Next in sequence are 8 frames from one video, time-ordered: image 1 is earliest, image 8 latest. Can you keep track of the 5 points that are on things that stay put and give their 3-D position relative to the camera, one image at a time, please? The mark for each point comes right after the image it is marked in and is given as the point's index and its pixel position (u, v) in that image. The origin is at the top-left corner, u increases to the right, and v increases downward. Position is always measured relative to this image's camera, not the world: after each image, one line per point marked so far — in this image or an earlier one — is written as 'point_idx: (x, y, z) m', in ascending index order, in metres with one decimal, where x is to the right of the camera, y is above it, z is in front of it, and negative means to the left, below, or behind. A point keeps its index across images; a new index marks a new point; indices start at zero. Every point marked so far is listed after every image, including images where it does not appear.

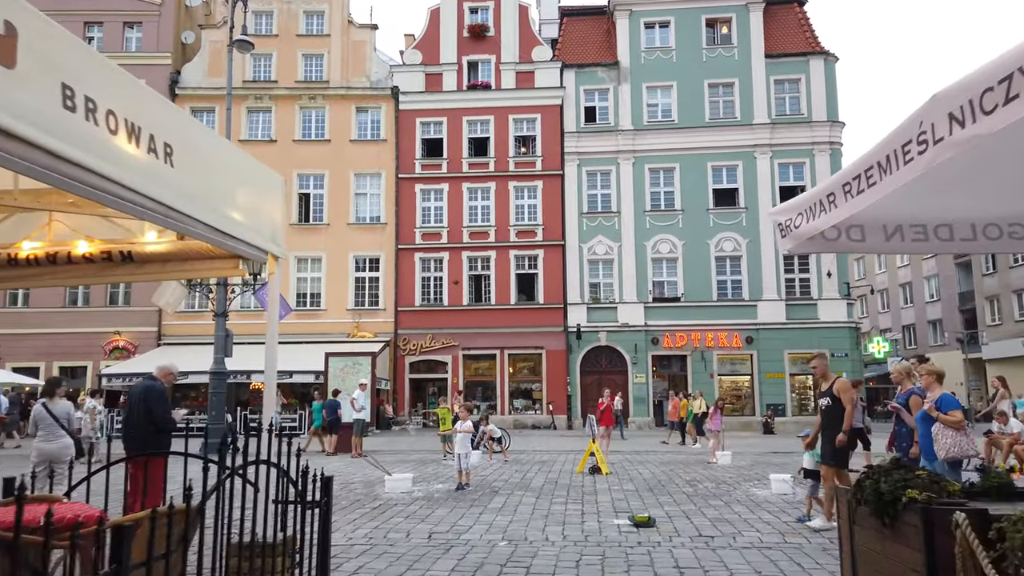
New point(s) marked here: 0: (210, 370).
0: (-6.3, -1.8, +16.4) m
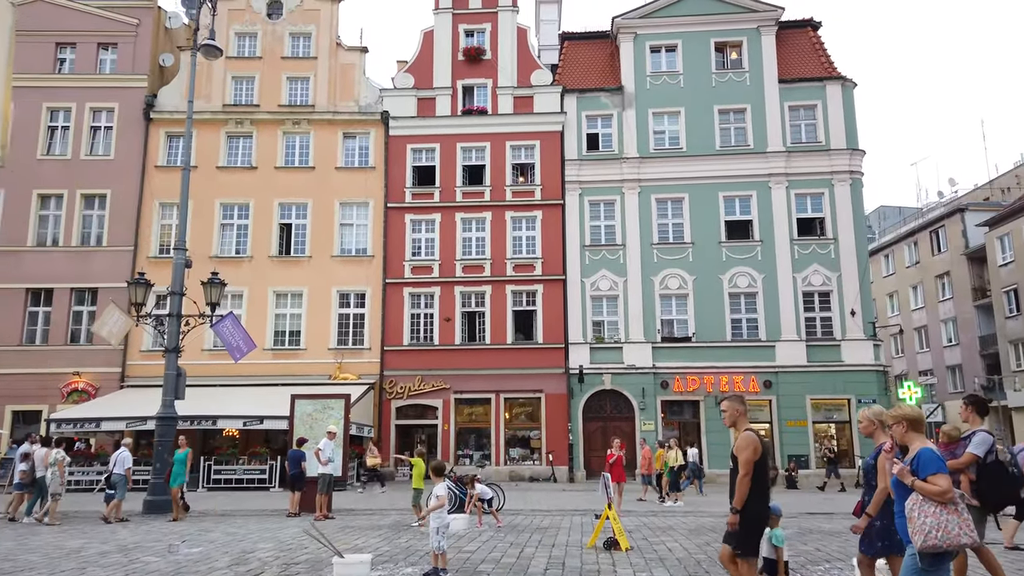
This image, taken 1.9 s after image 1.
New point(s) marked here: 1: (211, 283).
0: (-6.4, -2.3, +14.0) m
1: (-5.7, +0.1, +14.7) m
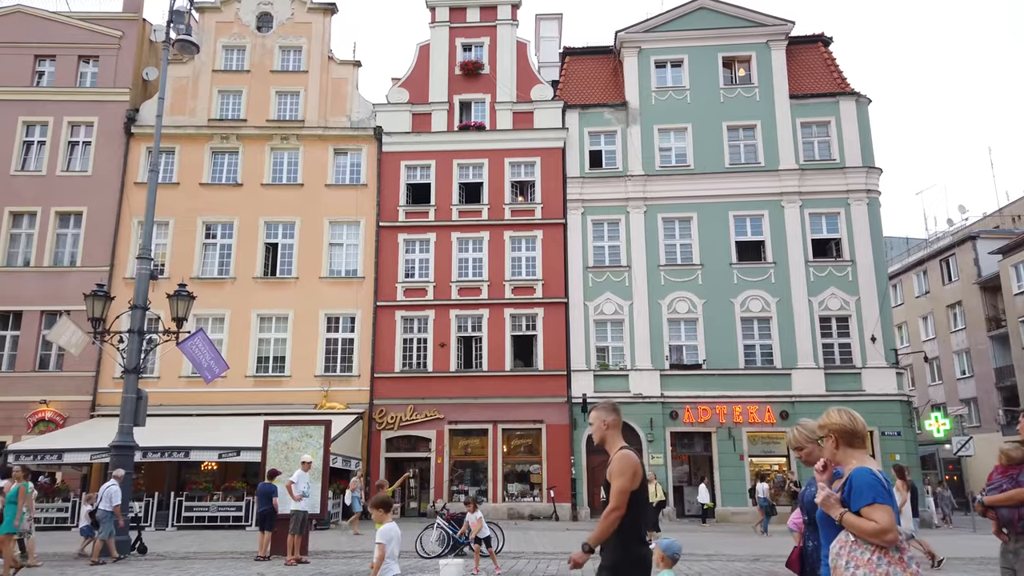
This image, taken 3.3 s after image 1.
0: (-6.4, -2.5, +12.4) m
1: (-5.7, -0.1, +13.1) m
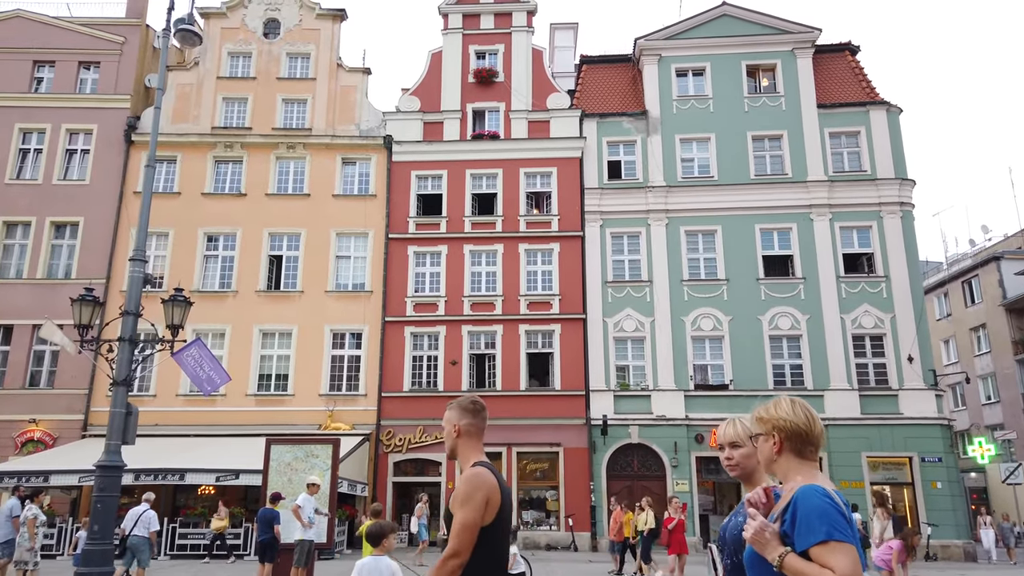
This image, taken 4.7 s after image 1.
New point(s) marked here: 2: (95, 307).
0: (-5.9, -2.5, +11.1) m
1: (-5.2, -0.2, +11.9) m
2: (-6.5, -0.3, +12.1) m
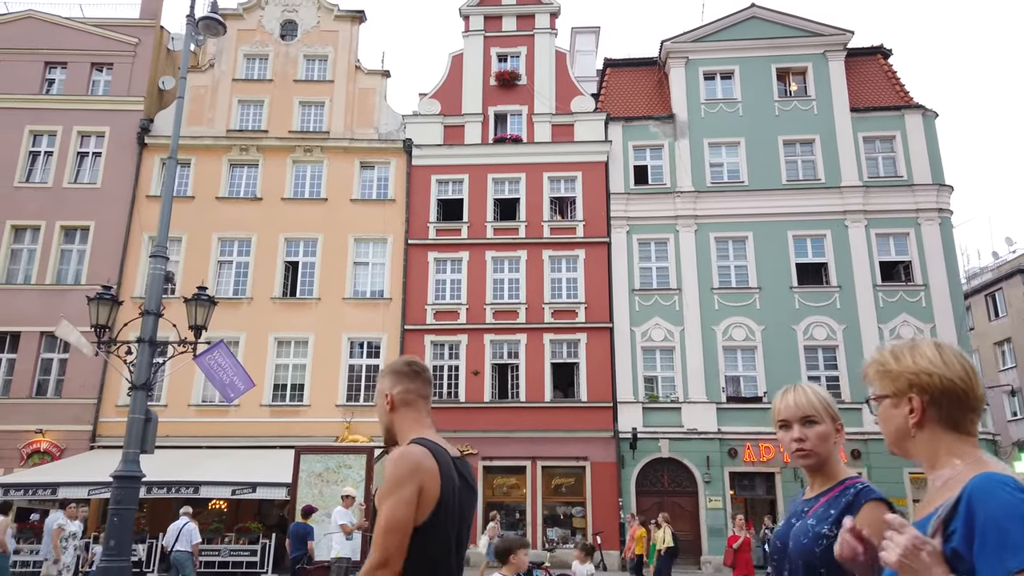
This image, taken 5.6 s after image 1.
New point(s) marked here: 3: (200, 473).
0: (-5.3, -2.5, +10.3) m
1: (-4.5, -0.2, +11.1) m
2: (-5.8, -0.3, +11.3) m
3: (-7.3, -4.3, +18.2) m
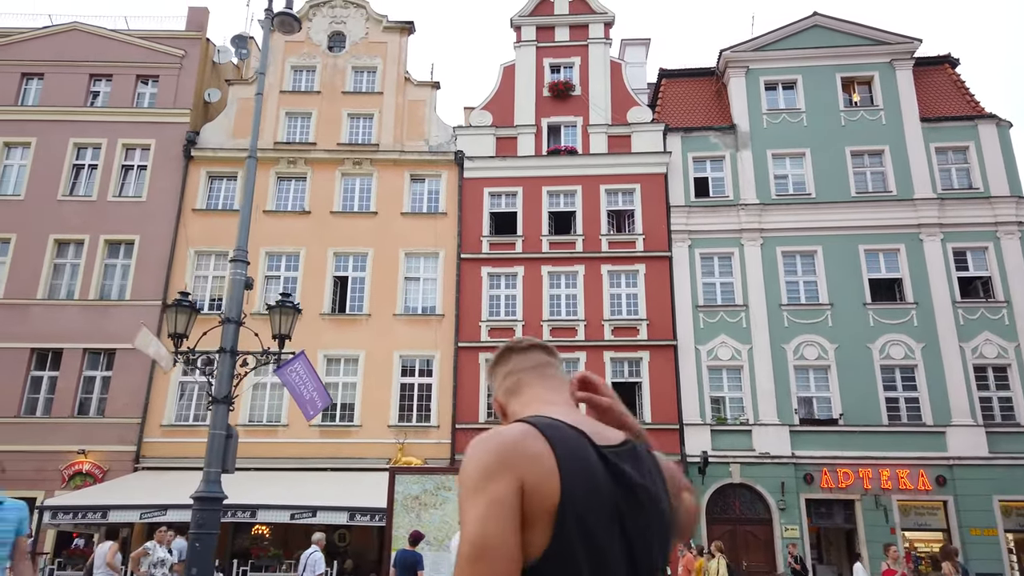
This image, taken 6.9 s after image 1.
0: (-3.9, -2.5, +9.4) m
1: (-3.1, -0.2, +10.3) m
2: (-4.3, -0.4, +10.5) m
3: (-5.7, -4.6, +17.3) m
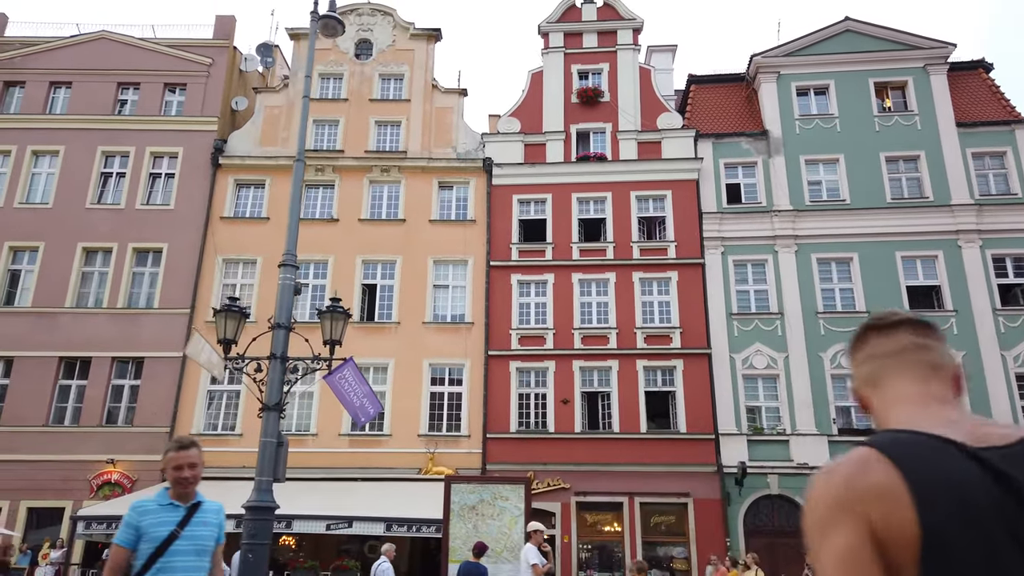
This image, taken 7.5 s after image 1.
0: (-3.1, -2.6, +9.1) m
1: (-2.4, -0.3, +10.1) m
2: (-3.6, -0.4, +10.3) m
3: (-4.9, -4.8, +17.1) m
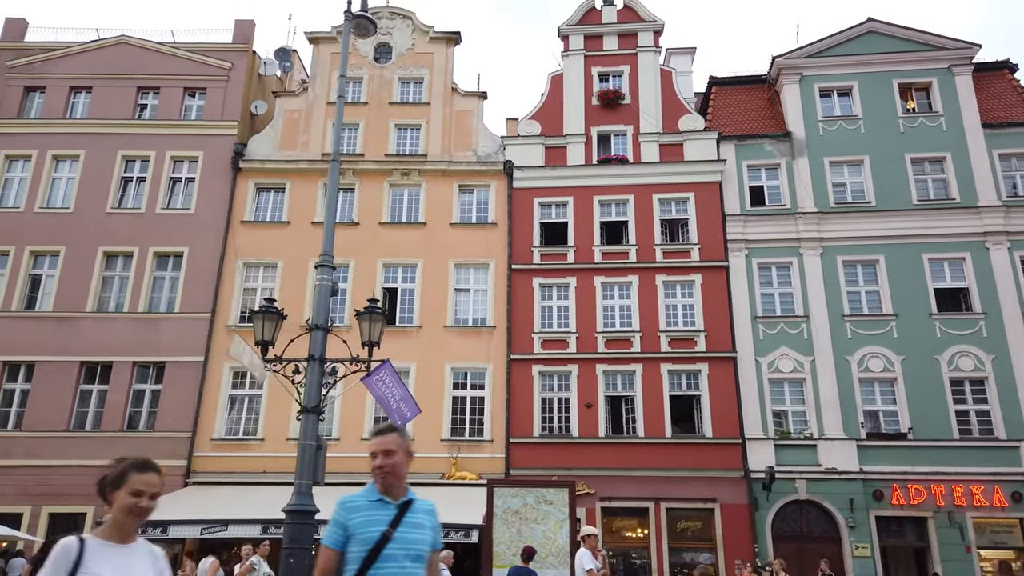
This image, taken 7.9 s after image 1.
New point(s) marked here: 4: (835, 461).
0: (-2.6, -2.6, +9.0) m
1: (-1.8, -0.3, +9.9) m
2: (-3.1, -0.4, +10.1) m
3: (-4.3, -4.9, +16.9) m
4: (+8.2, -4.4, +19.8) m
